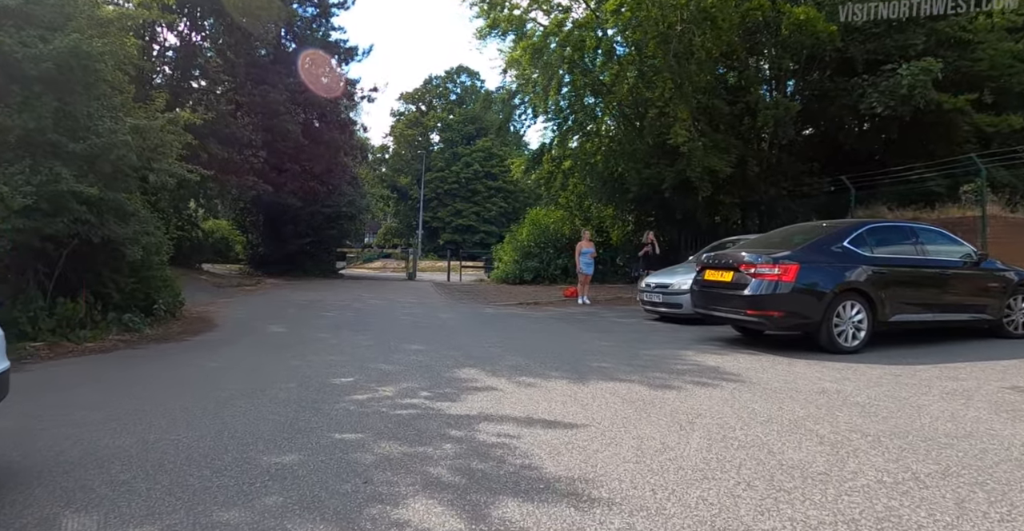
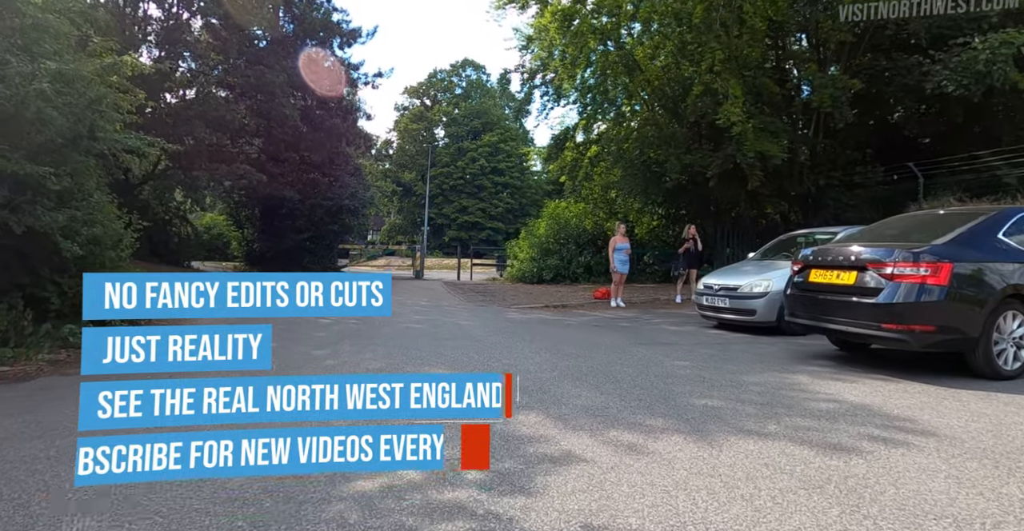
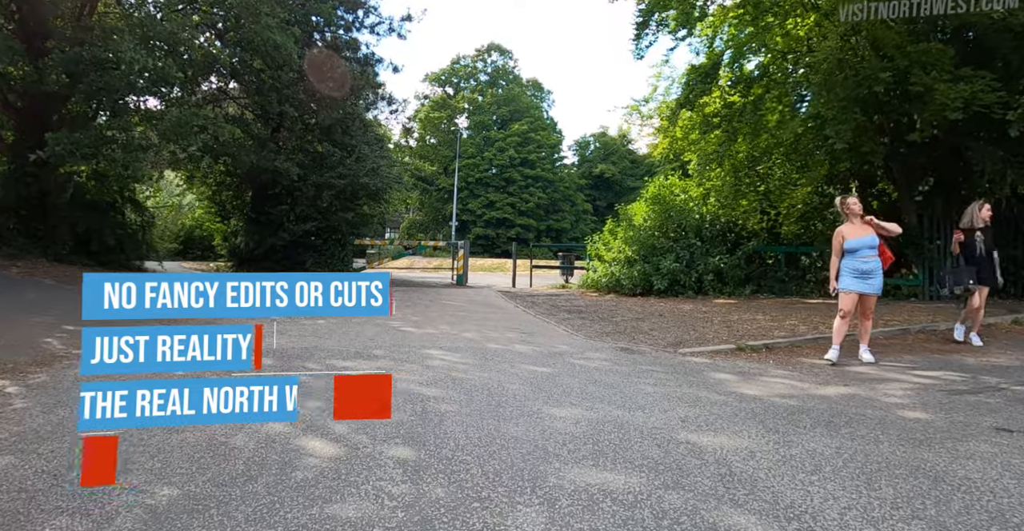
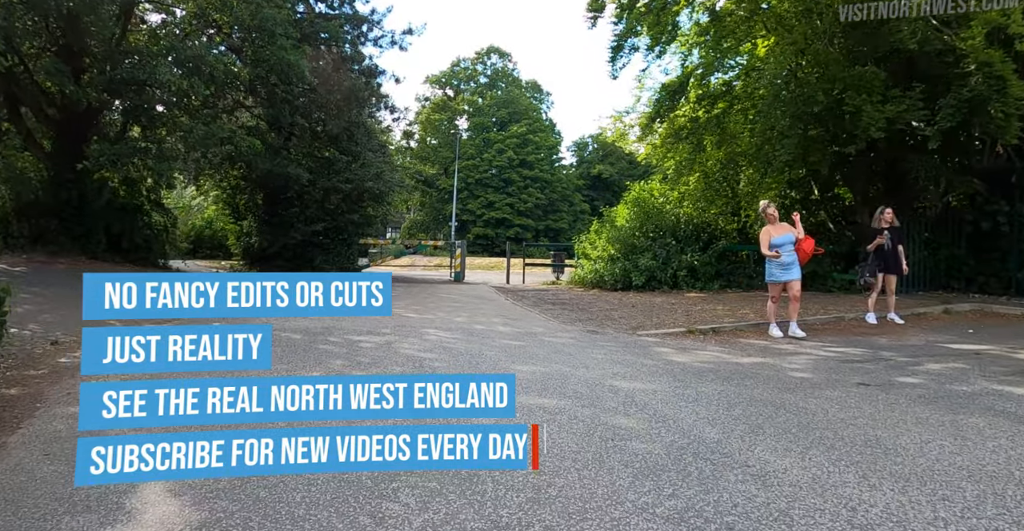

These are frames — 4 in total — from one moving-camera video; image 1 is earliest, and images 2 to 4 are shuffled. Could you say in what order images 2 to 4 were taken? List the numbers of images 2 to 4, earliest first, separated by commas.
2, 4, 3
